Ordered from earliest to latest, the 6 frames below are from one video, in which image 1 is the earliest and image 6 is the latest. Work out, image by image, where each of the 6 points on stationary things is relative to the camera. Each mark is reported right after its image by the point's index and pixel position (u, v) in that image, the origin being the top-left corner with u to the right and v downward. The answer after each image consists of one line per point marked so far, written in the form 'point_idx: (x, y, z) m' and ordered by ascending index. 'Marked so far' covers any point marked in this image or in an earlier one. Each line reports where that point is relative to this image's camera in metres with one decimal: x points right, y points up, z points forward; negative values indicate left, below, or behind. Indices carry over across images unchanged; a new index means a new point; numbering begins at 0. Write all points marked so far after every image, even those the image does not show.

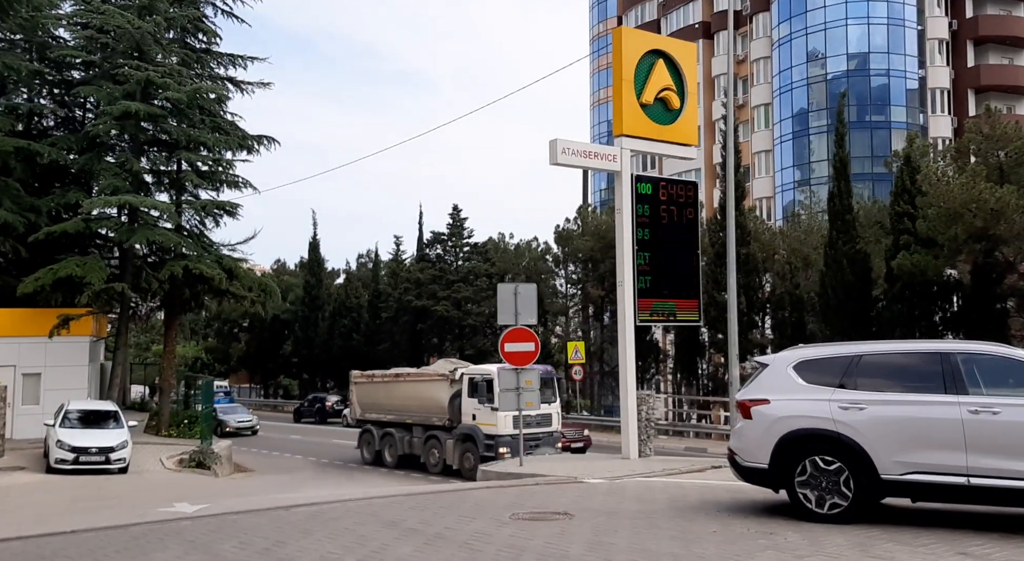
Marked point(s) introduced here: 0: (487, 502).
0: (-0.3, -2.7, +11.7) m
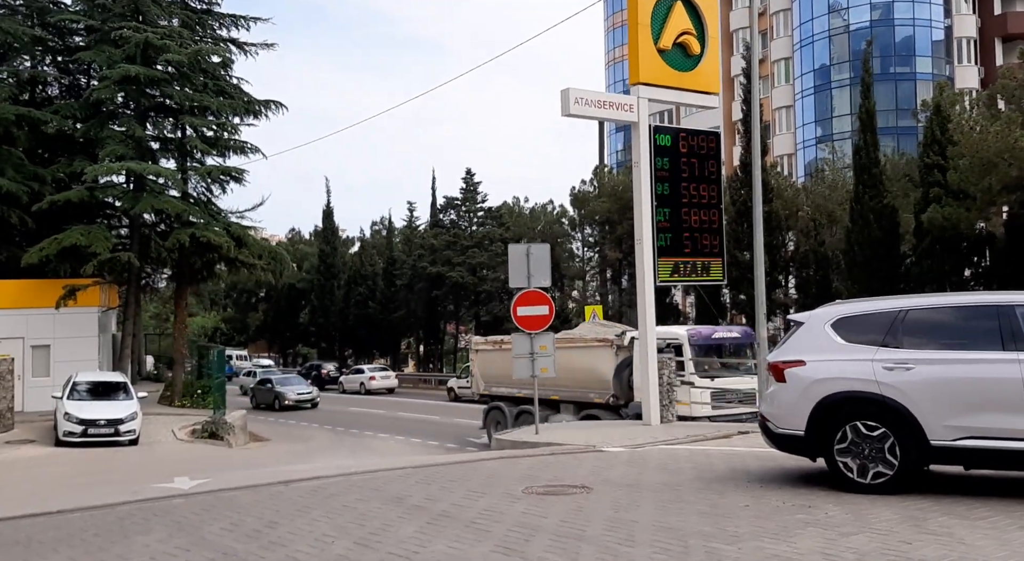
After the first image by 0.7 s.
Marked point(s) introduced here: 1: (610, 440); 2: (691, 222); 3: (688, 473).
0: (-0.2, -2.2, +11.0) m
1: (+1.5, -2.4, +14.5) m
2: (+3.2, +1.0, +16.8) m
3: (+2.0, -2.1, +10.6) m
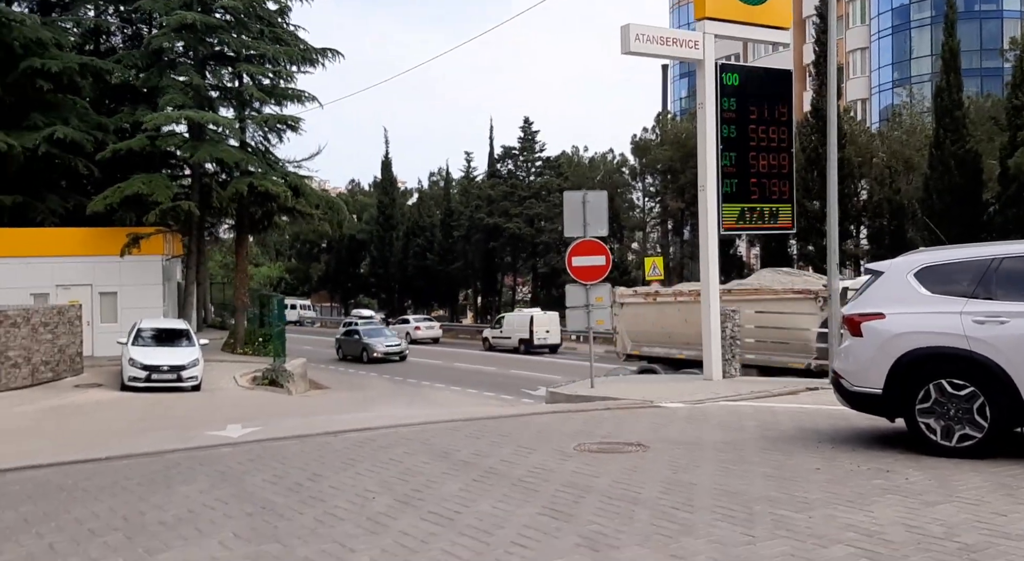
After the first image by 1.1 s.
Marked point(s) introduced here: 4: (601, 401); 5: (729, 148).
0: (+0.4, -1.6, +10.5) m
1: (+2.3, -1.7, +13.9) m
2: (+4.2, +1.9, +15.9) m
3: (+2.5, -1.6, +10.0) m
4: (+1.3, -1.8, +13.8) m
5: (+3.6, +2.2, +15.8) m
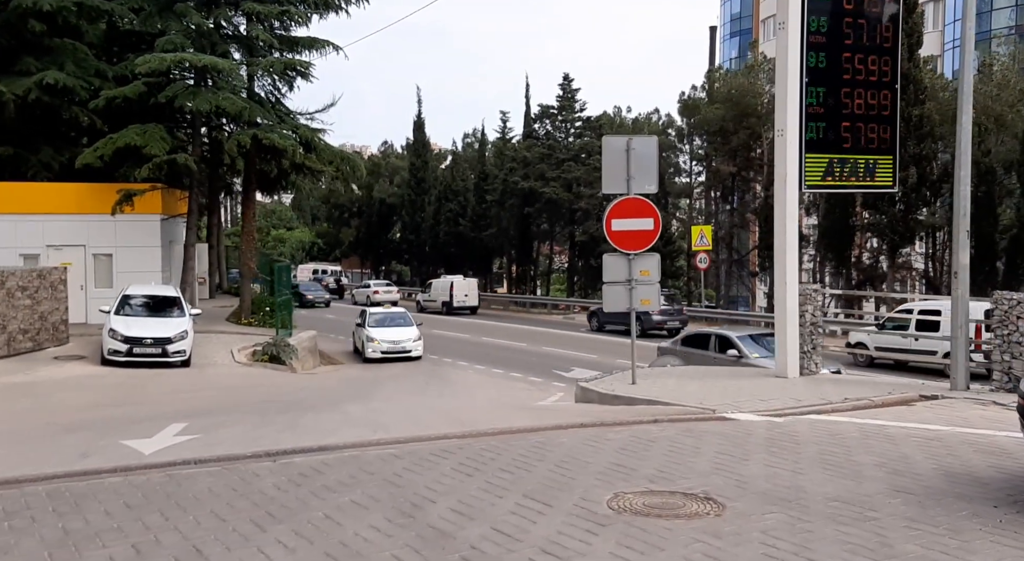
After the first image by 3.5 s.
0: (+0.5, -1.4, +7.4) m
1: (+2.5, -1.3, +10.7) m
2: (+4.5, +2.3, +12.5) m
3: (+2.6, -1.4, +6.7) m
4: (+1.5, -1.4, +10.6) m
5: (+4.0, +2.6, +12.3) m
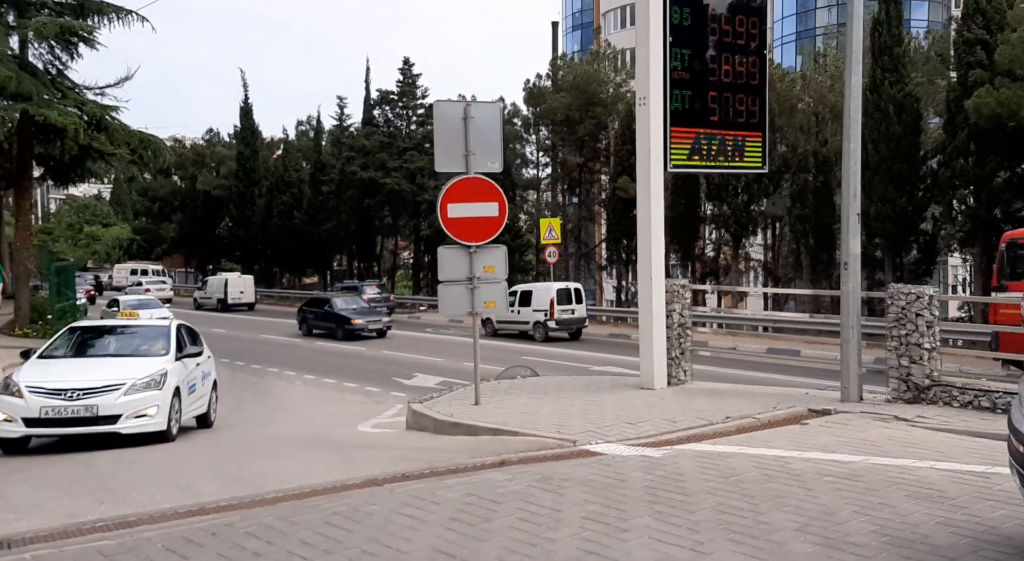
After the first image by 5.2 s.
0: (-0.7, -1.4, +5.1) m
1: (+0.8, -1.3, +8.7) m
2: (+2.4, +2.4, +10.7) m
3: (+1.5, -1.4, +4.8) m
4: (-0.2, -1.4, +8.5) m
5: (+1.9, +2.7, +10.5) m
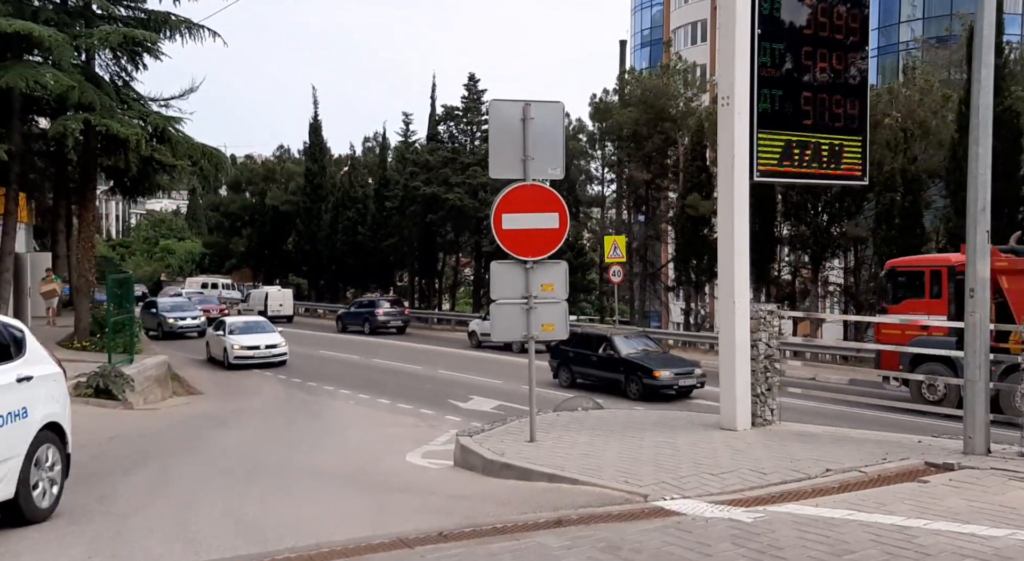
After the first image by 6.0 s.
0: (-0.4, -1.5, +3.9) m
1: (+1.3, -1.5, +7.4) m
2: (+3.1, +2.1, +9.5) m
3: (+1.7, -1.5, +3.5) m
4: (+0.3, -1.6, +7.3) m
5: (+2.5, +2.4, +9.3) m
